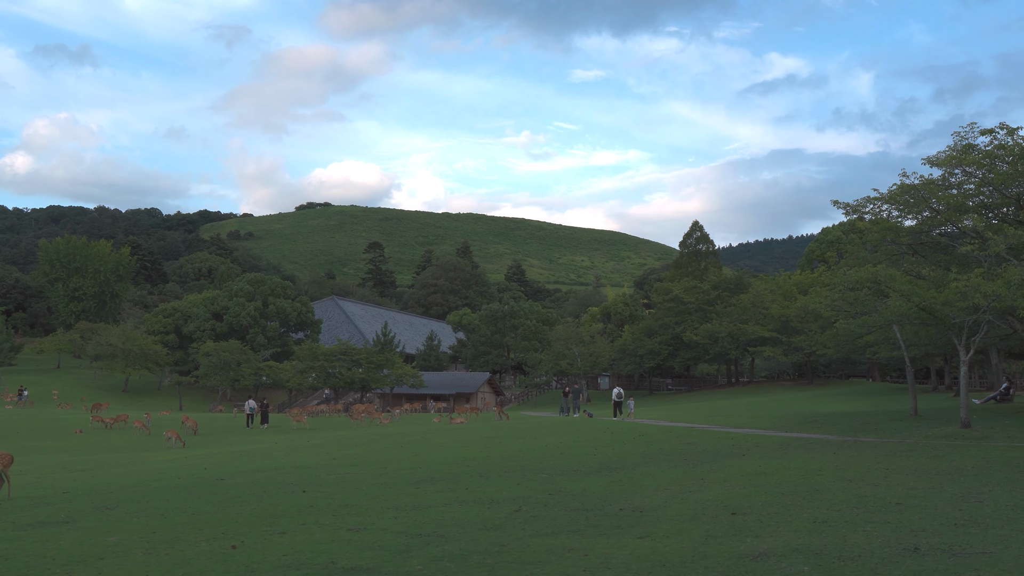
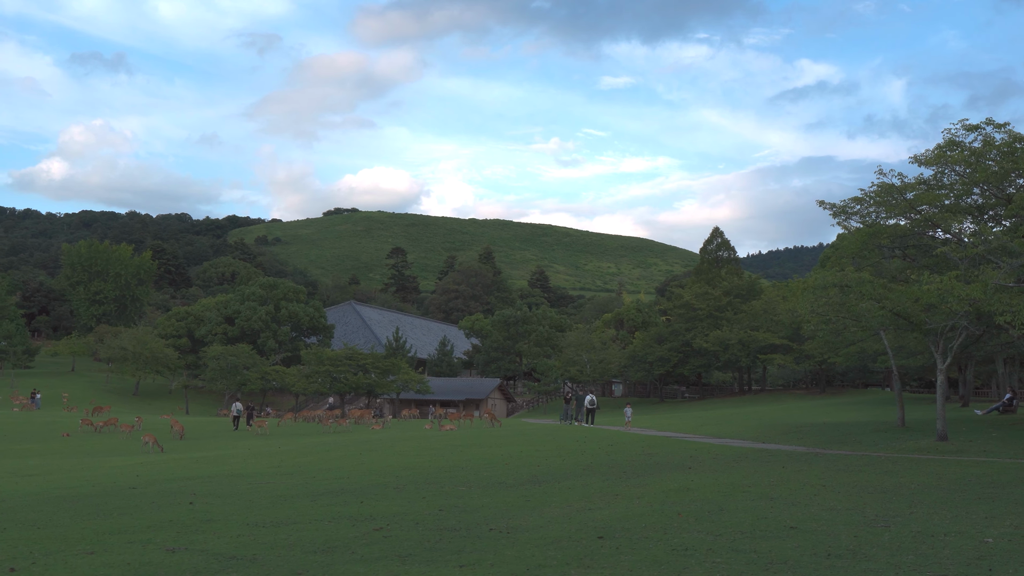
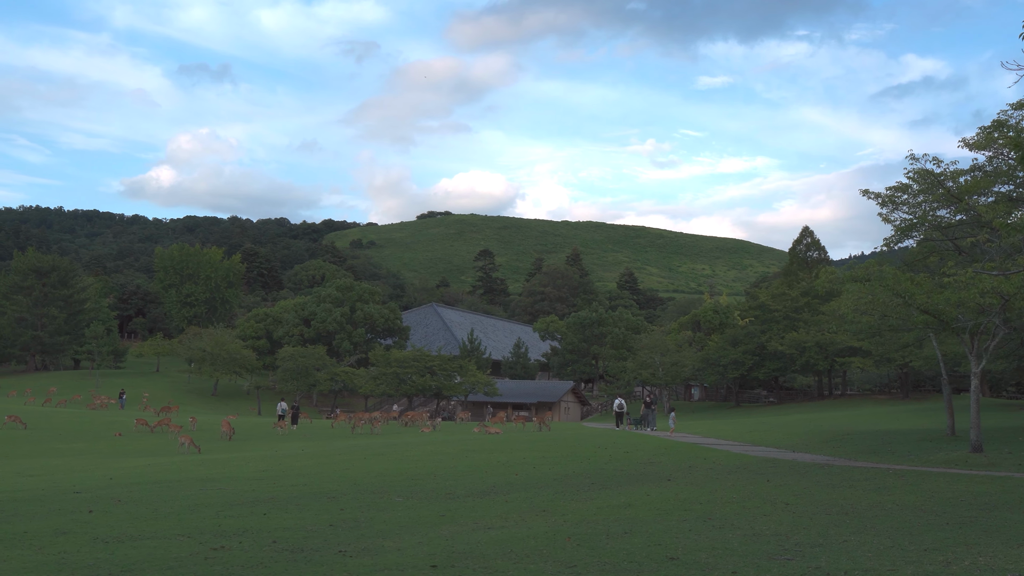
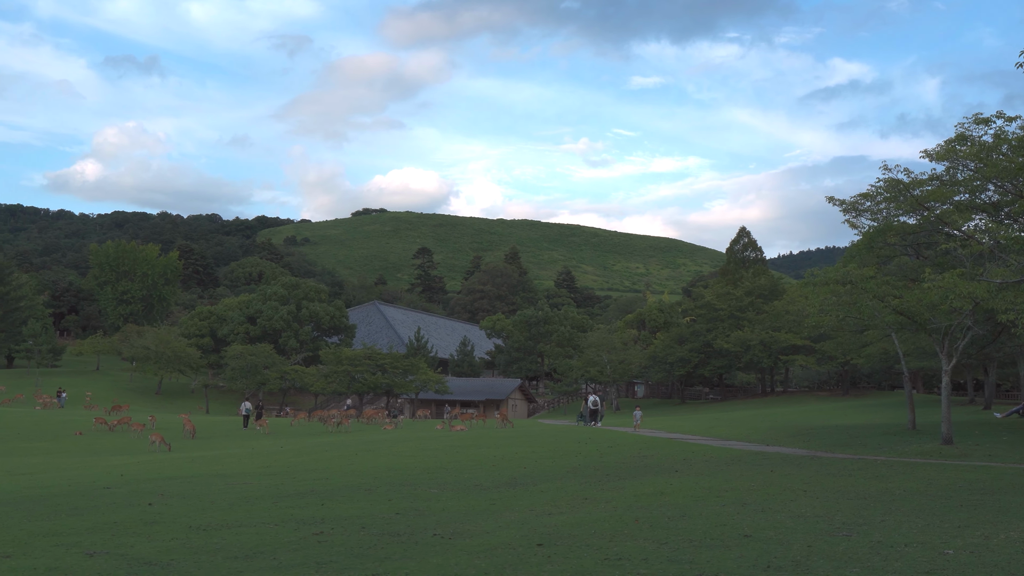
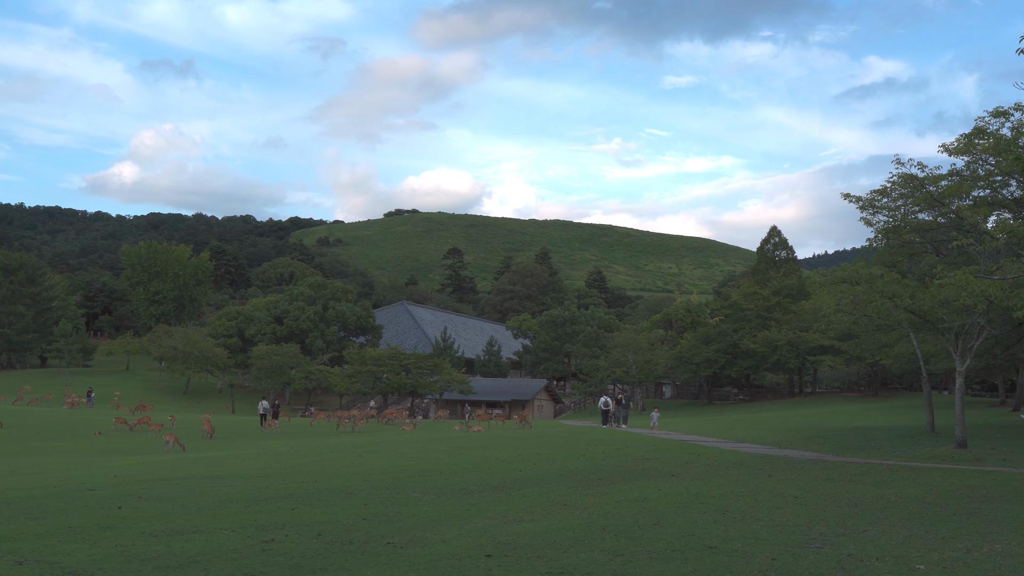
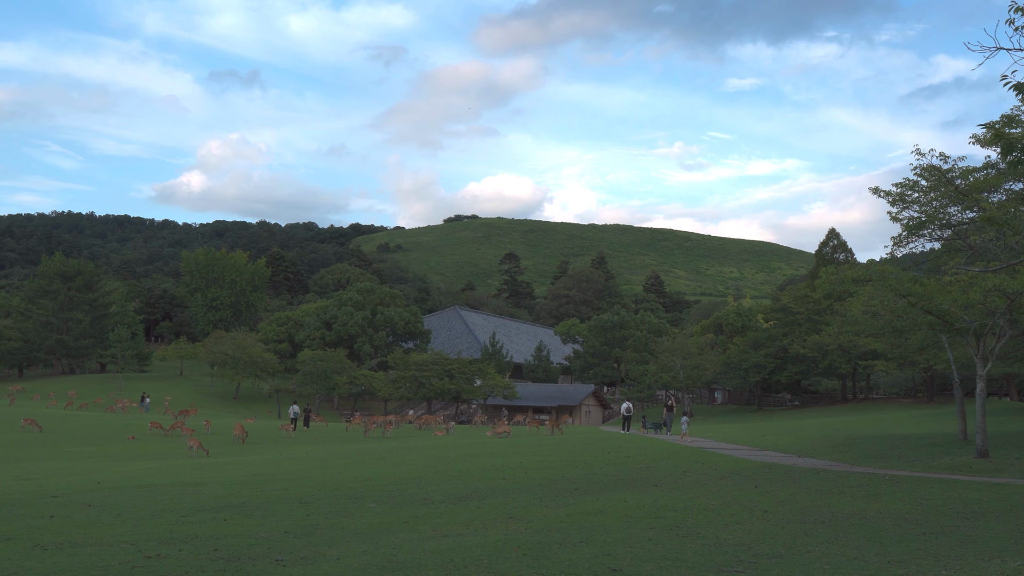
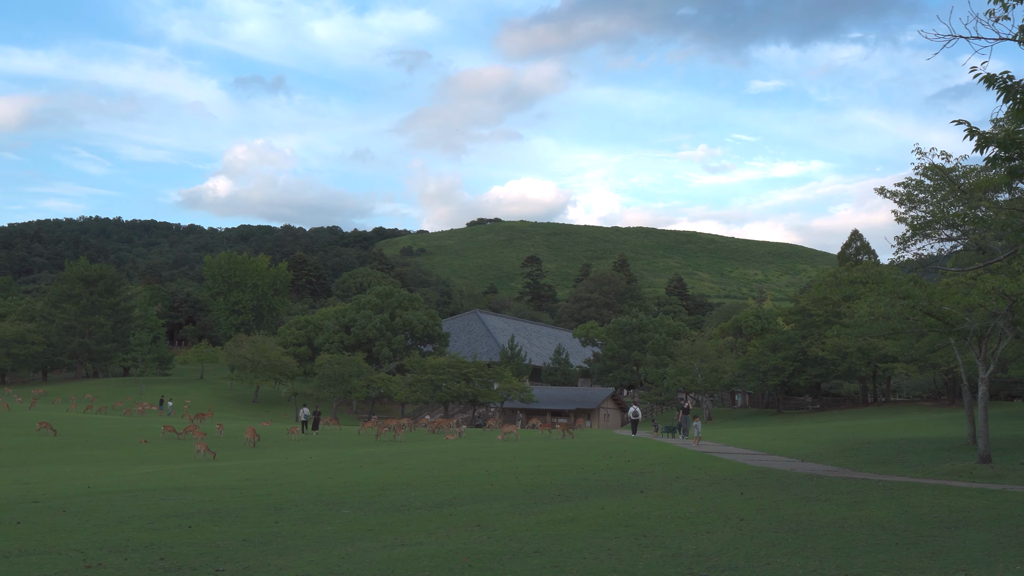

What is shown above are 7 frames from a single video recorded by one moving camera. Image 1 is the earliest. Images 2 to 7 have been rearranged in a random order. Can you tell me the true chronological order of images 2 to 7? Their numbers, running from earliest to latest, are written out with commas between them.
2, 4, 5, 3, 6, 7
